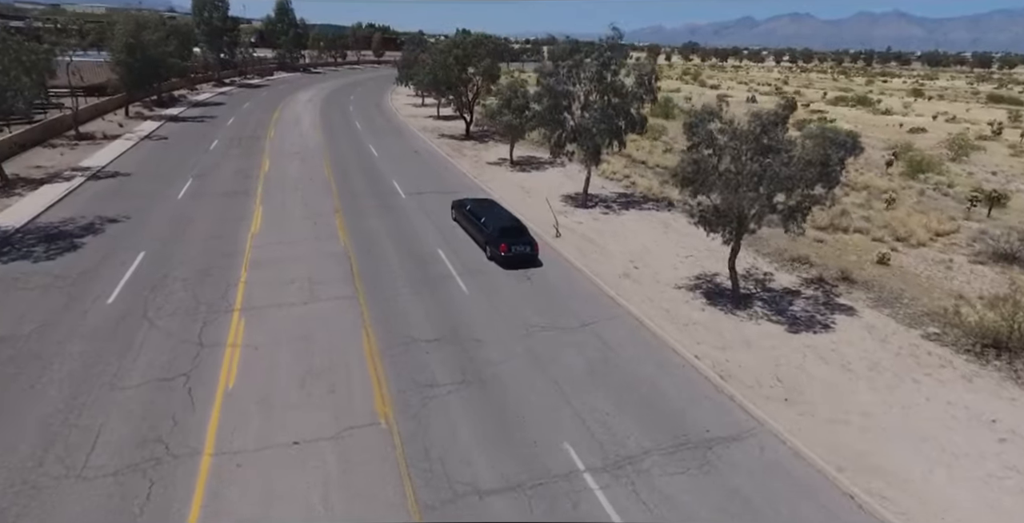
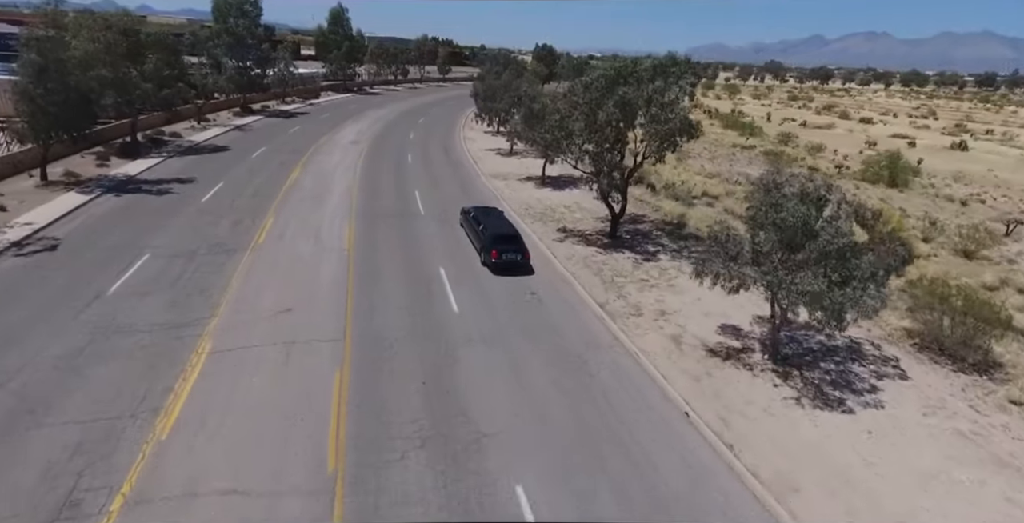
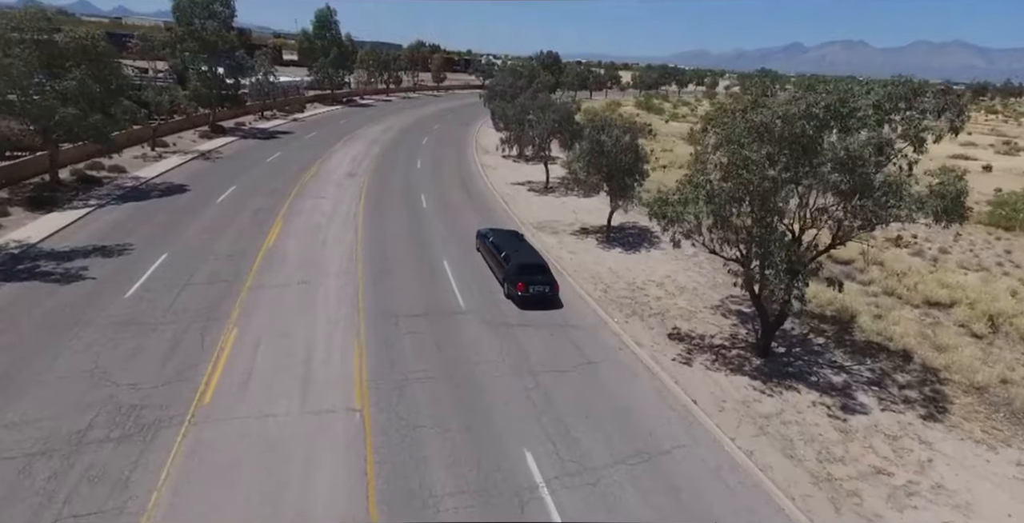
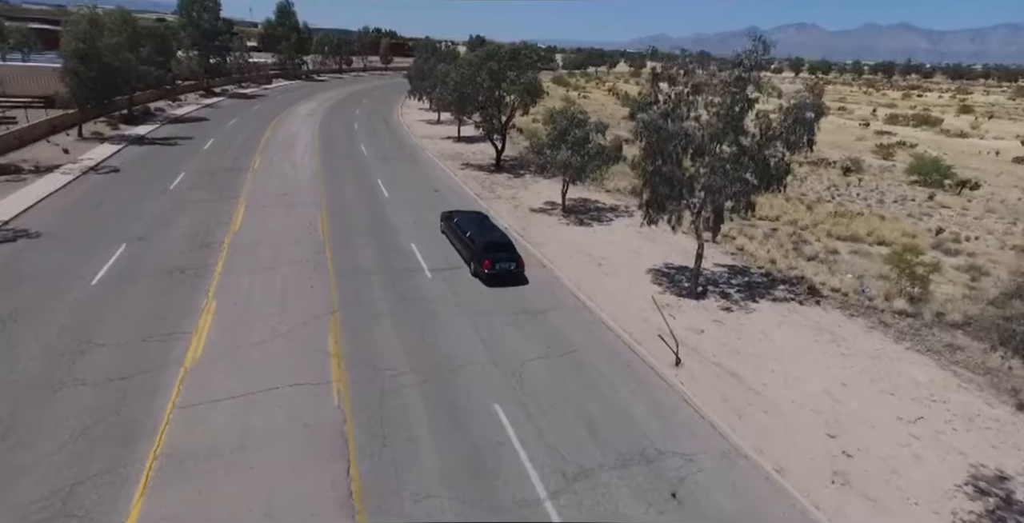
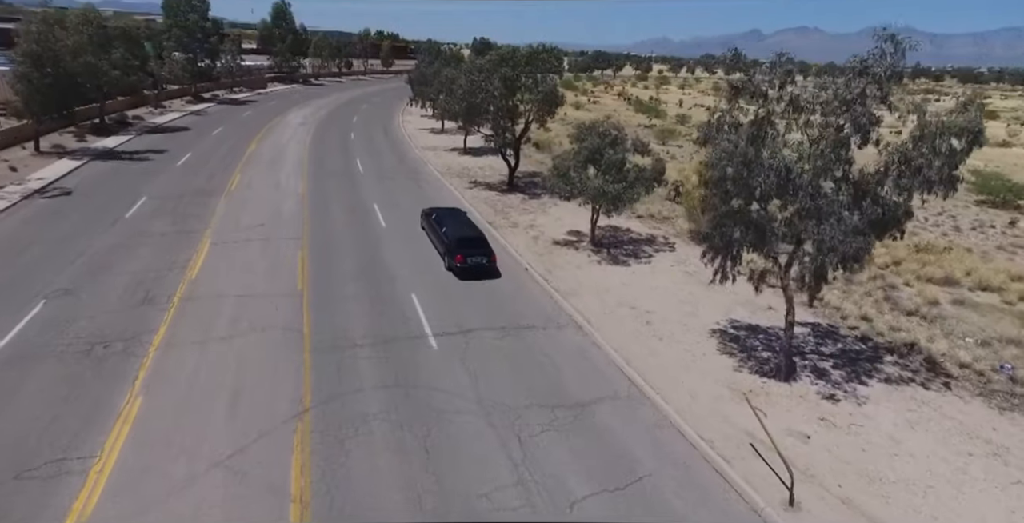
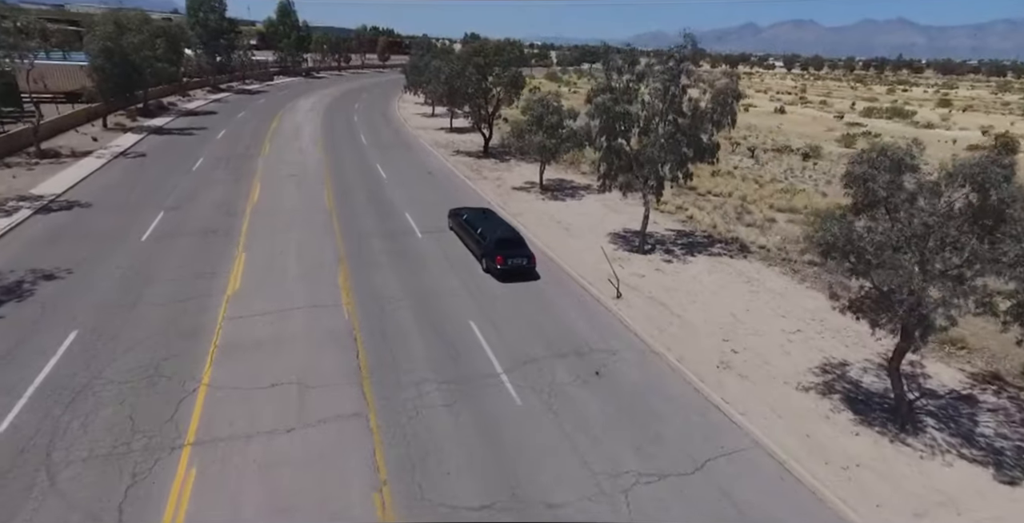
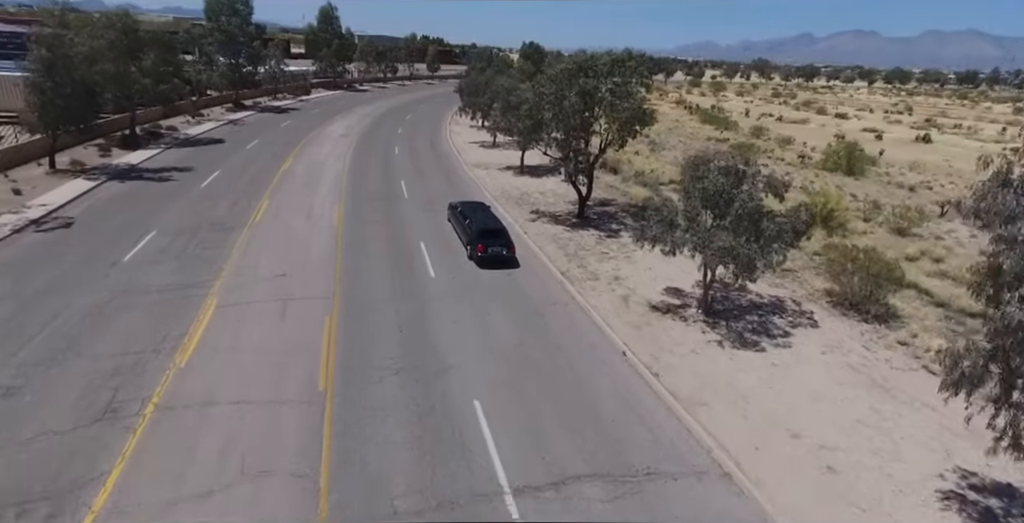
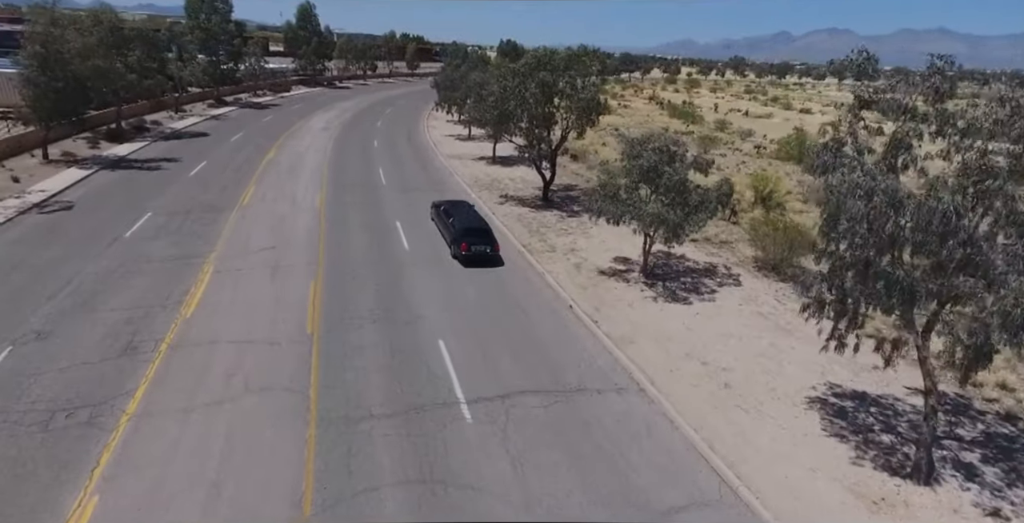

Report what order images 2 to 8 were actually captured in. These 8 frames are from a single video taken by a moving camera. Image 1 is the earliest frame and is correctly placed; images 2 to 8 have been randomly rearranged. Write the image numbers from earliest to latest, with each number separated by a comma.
6, 4, 5, 8, 7, 2, 3
